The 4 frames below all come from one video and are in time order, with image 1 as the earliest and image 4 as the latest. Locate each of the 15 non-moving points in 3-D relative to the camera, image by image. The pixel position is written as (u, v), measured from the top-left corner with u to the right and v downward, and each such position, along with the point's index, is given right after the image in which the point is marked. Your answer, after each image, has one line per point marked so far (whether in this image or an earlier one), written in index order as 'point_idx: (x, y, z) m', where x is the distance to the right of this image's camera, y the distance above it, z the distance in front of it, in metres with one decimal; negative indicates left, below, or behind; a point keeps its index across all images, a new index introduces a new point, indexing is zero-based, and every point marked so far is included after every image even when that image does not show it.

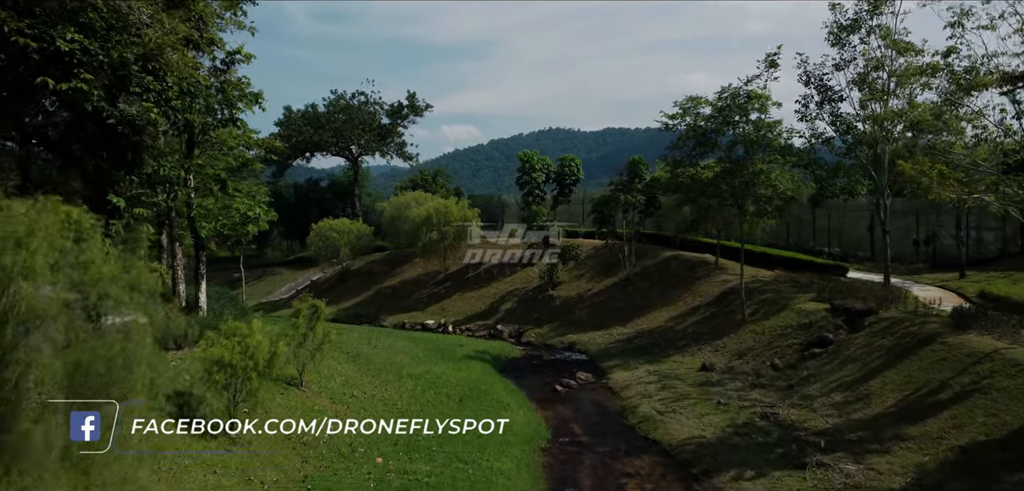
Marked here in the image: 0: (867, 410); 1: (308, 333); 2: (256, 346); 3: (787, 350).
0: (+7.9, -3.7, +14.3) m
1: (-4.8, -2.1, +15.1) m
2: (-4.7, -1.8, +11.8) m
3: (+8.4, -3.2, +19.7) m
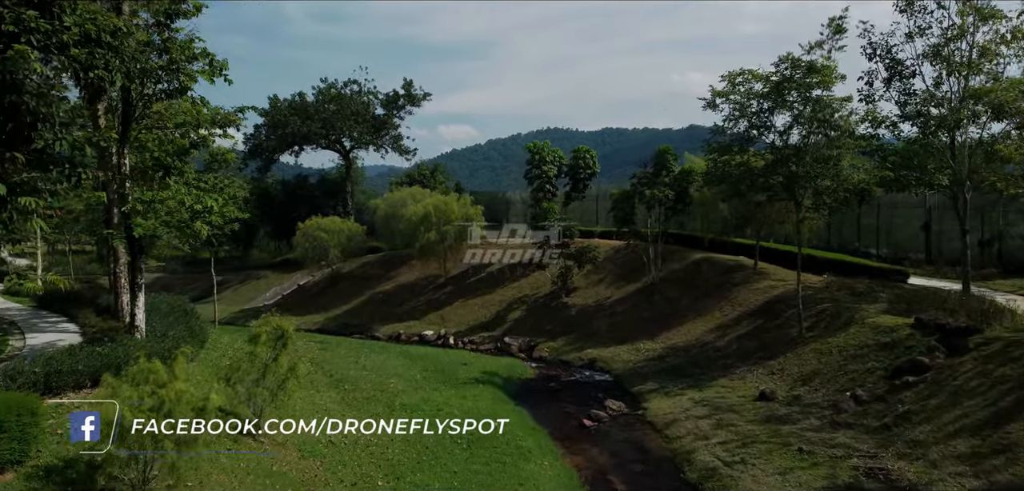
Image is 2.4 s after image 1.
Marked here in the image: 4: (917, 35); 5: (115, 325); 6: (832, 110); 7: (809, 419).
0: (+8.4, -3.7, +10.7) m
1: (-4.3, -2.1, +11.4) m
2: (-4.2, -1.9, +8.1) m
3: (+8.9, -3.3, +16.0) m
4: (+12.3, +6.4, +19.5) m
5: (-9.6, -1.9, +15.5) m
6: (+9.3, +3.9, +18.7) m
7: (+6.9, -4.0, +14.9) m
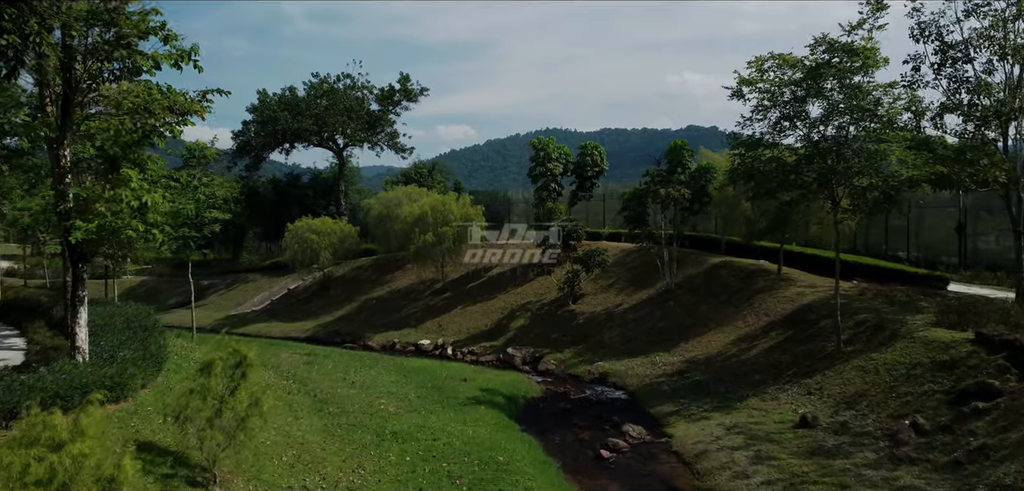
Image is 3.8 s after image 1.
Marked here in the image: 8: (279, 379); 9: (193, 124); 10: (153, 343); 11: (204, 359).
0: (+8.5, -3.8, +8.6) m
1: (-4.2, -2.2, +9.3) m
2: (-4.0, -2.0, +6.1) m
3: (+9.0, -3.4, +14.0) m
4: (+12.4, +6.3, +17.5) m
5: (-9.5, -2.1, +13.4) m
6: (+9.4, +3.8, +16.7) m
7: (+7.0, -4.1, +12.9) m
8: (-6.7, -3.8, +18.6) m
9: (-6.4, +2.4, +12.8) m
10: (-7.6, -2.1, +13.7) m
11: (-4.5, -1.7, +9.6) m
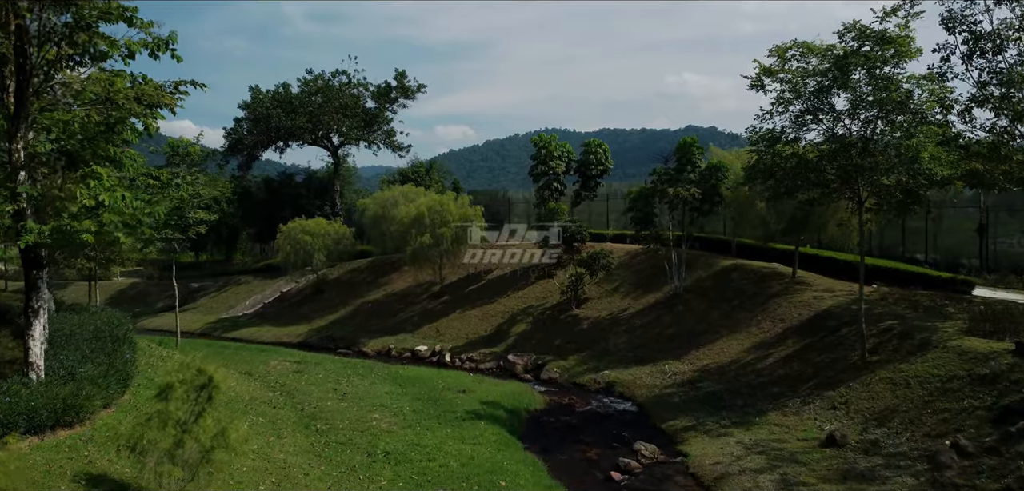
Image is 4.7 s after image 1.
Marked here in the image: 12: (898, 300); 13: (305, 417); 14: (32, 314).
0: (+8.6, -3.9, +7.5) m
1: (-4.1, -2.3, +8.1) m
2: (-4.0, -2.1, +4.9) m
3: (+9.1, -3.5, +12.8) m
4: (+12.5, +6.2, +16.4) m
5: (-9.4, -2.1, +12.2) m
6: (+9.5, +3.7, +15.5) m
7: (+7.1, -4.2, +11.7) m
8: (-6.7, -3.9, +17.4) m
9: (-6.3, +2.3, +11.6) m
10: (-7.6, -2.1, +12.5) m
11: (-4.5, -1.8, +8.4) m
12: (+11.7, -1.6, +19.5) m
13: (-4.9, -4.1, +15.3) m
14: (-7.8, -1.1, +10.6) m
